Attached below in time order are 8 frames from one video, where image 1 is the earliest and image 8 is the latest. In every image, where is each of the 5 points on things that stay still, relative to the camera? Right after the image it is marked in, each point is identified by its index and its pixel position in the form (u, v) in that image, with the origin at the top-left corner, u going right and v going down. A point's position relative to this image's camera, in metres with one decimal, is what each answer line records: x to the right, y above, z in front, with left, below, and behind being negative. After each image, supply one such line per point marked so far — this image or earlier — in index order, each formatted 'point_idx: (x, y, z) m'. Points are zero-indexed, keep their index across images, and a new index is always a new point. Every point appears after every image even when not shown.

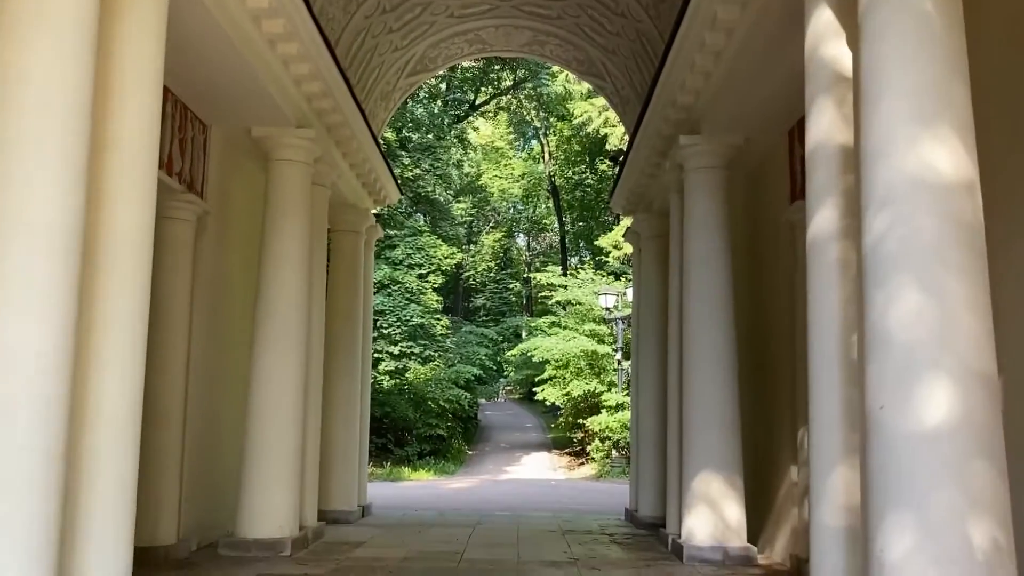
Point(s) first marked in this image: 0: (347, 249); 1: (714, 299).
0: (-2.5, +0.6, +12.9) m
1: (+2.2, -0.1, +9.1) m
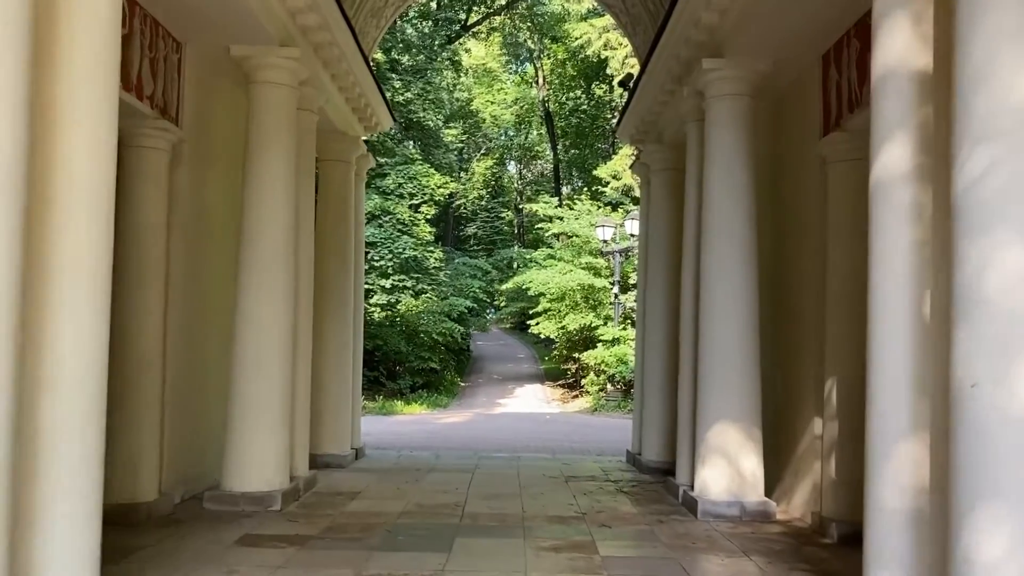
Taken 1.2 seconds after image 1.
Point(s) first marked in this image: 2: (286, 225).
0: (-2.5, +1.6, +12.1) m
1: (+2.2, +0.5, +8.5) m
2: (-2.4, +0.7, +8.8) m
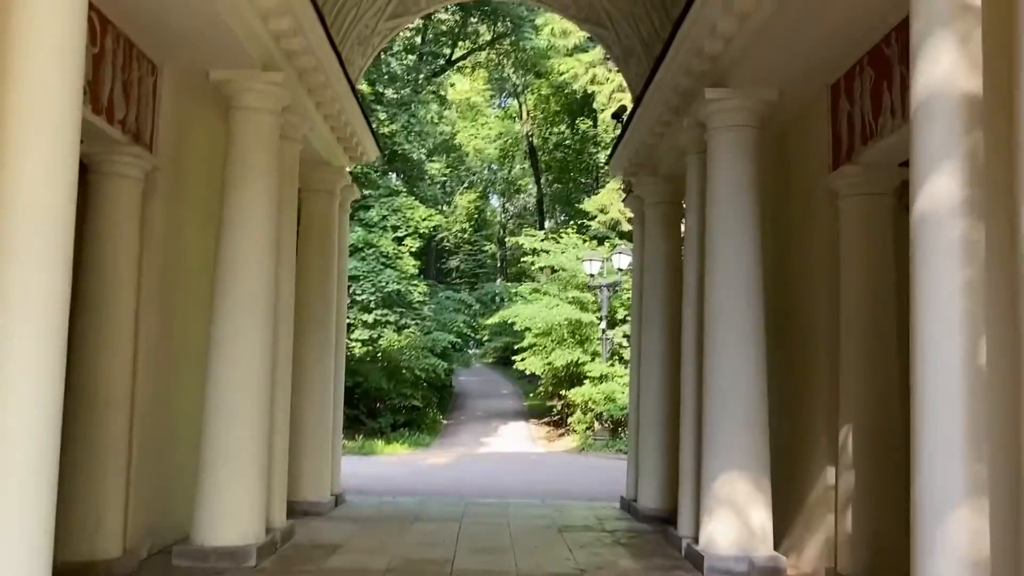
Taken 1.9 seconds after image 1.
0: (-2.6, +1.1, +11.6) m
1: (+2.2, +0.1, +8.0) m
2: (-2.4, +0.3, +8.3) m
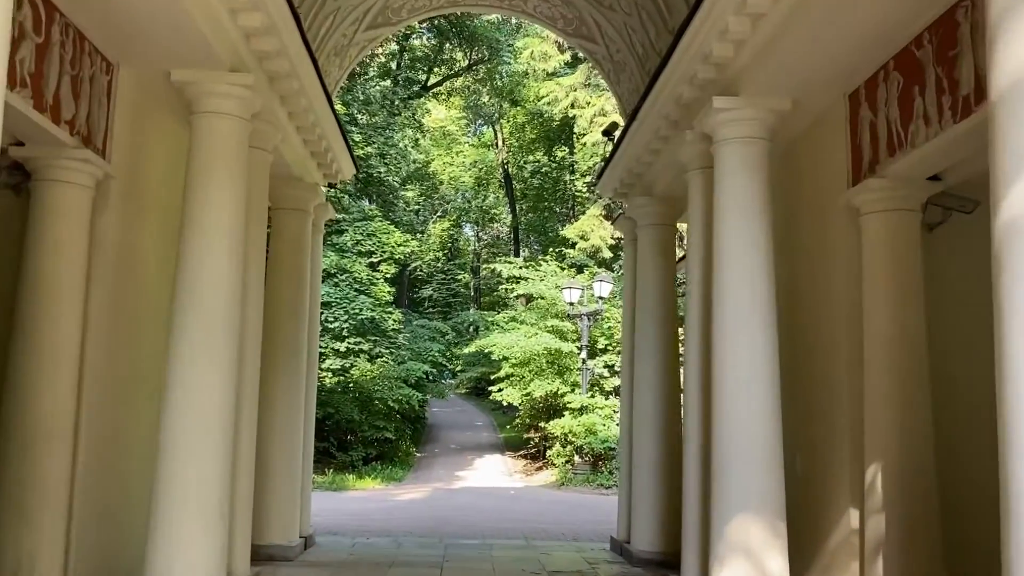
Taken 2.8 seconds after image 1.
0: (-2.8, +0.8, +10.9) m
1: (+2.1, -0.1, +7.4) m
2: (-2.5, +0.1, +7.5) m
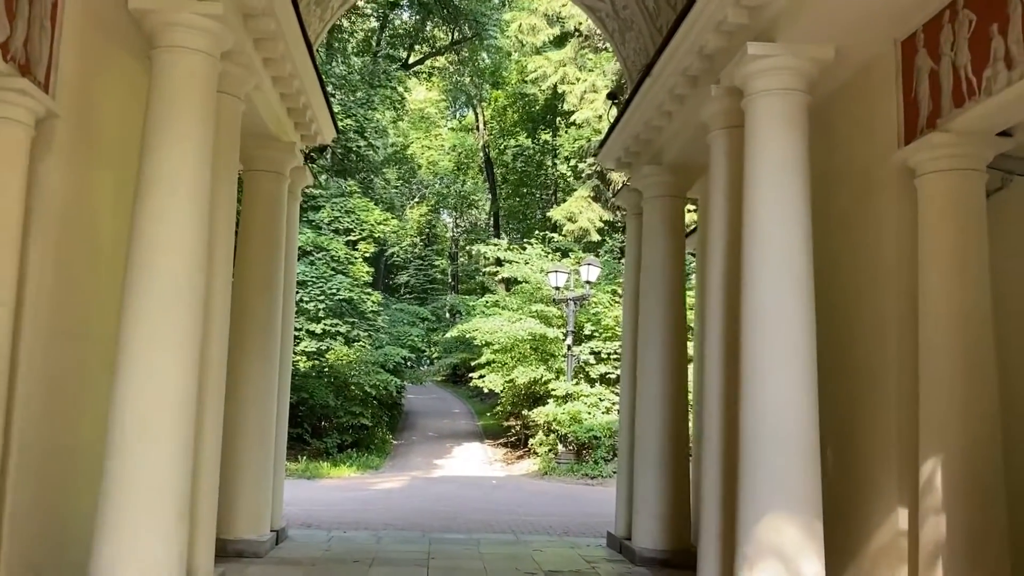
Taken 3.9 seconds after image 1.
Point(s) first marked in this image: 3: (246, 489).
0: (-2.9, +1.1, +9.9) m
1: (+2.2, +0.1, +6.6) m
2: (-2.5, +0.4, +6.5) m
3: (-2.9, -2.2, +9.3) m
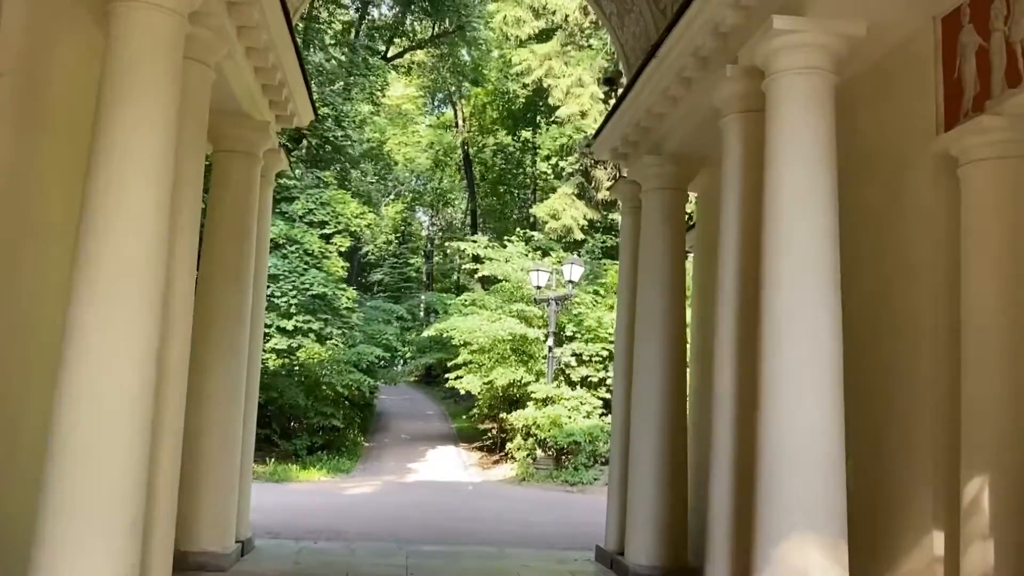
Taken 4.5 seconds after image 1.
0: (-3.0, +1.2, +9.1) m
1: (+2.1, +0.1, +6.0) m
2: (-2.5, +0.5, +5.8) m
3: (-3.1, -2.1, +8.5) m
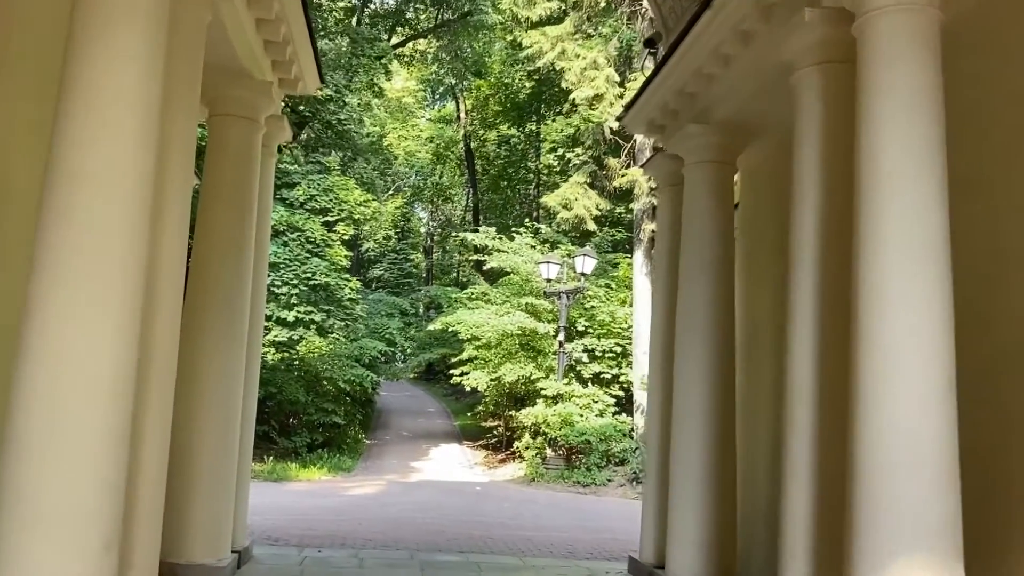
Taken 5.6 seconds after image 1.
0: (-2.7, +1.4, +8.2) m
1: (+2.4, +0.3, +5.0) m
2: (-2.1, +0.7, +4.8) m
3: (-2.8, -1.9, +7.6) m
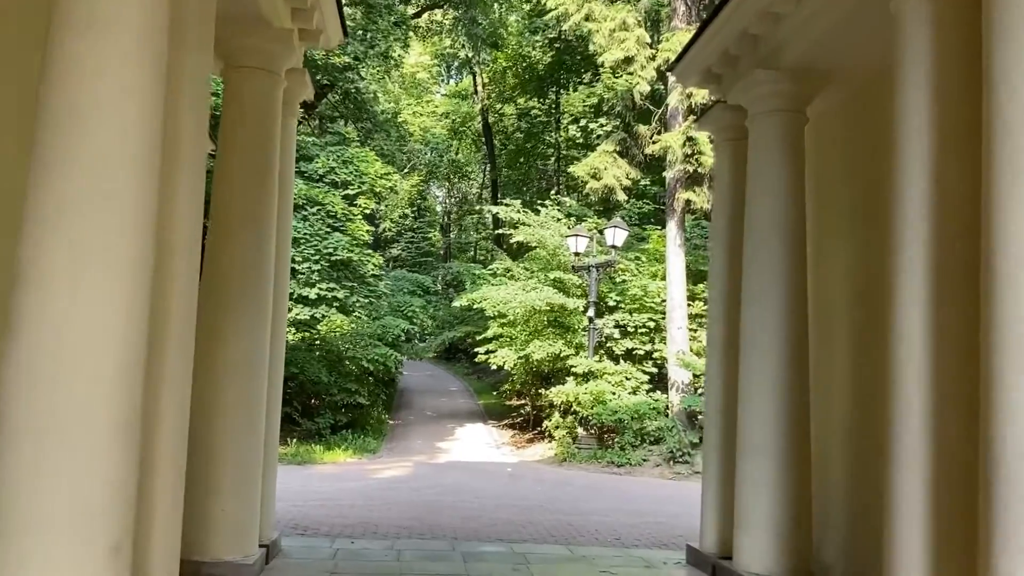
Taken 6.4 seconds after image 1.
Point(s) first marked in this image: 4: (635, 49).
0: (-2.3, +1.7, +7.4) m
1: (+2.8, +0.5, +4.2) m
2: (-1.8, +0.9, +4.1) m
3: (-2.3, -1.7, +6.9) m
4: (+2.9, +5.6, +19.8) m
